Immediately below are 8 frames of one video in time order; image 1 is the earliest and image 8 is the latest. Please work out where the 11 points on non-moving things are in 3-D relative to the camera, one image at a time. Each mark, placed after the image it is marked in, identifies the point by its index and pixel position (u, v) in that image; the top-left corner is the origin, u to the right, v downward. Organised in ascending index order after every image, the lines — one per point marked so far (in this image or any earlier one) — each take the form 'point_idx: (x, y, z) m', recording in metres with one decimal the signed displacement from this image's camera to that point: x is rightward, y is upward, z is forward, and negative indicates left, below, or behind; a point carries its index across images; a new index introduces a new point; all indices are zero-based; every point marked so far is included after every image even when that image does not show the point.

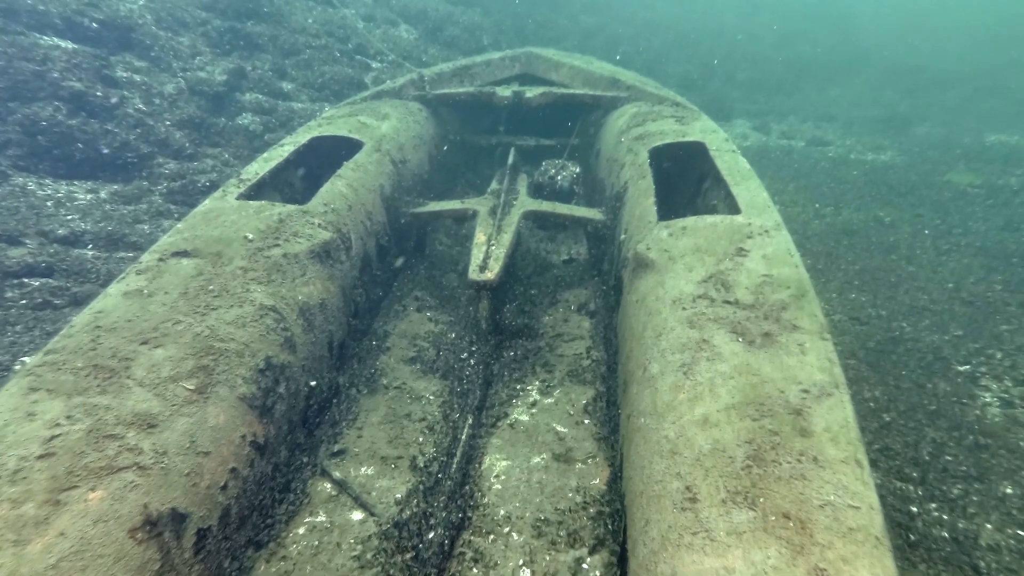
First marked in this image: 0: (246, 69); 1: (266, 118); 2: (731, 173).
0: (-3.9, +3.2, +7.1) m
1: (-3.3, +2.3, +6.6) m
2: (+2.0, +1.0, +4.4) m
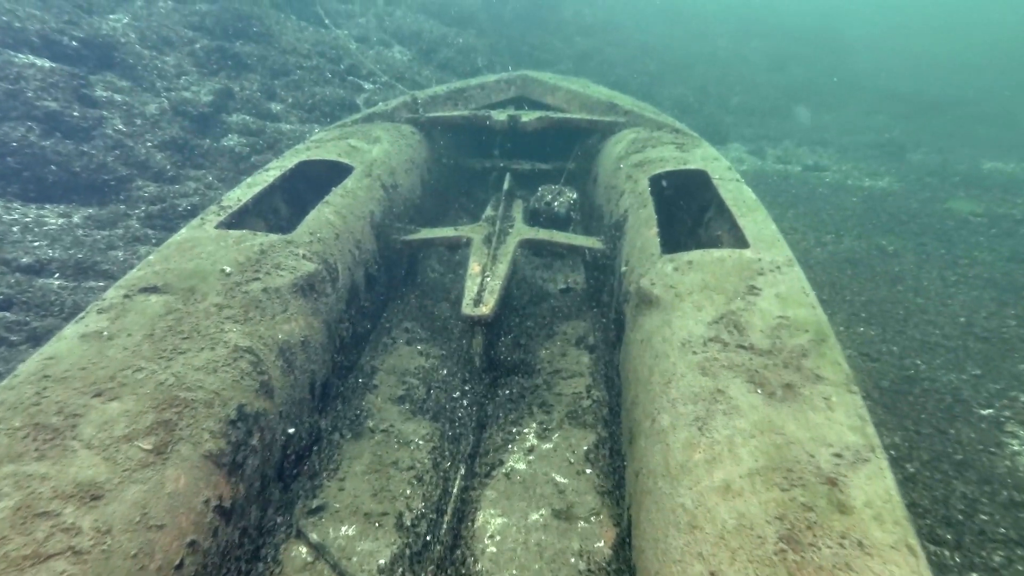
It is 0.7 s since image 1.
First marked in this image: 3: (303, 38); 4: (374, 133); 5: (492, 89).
0: (-3.9, +2.8, +7.0) m
1: (-3.4, +1.9, +6.4) m
2: (+2.0, +0.7, +4.3) m
3: (-3.7, +4.4, +8.8) m
4: (-1.7, +1.9, +6.2) m
5: (-0.3, +2.9, +7.3) m
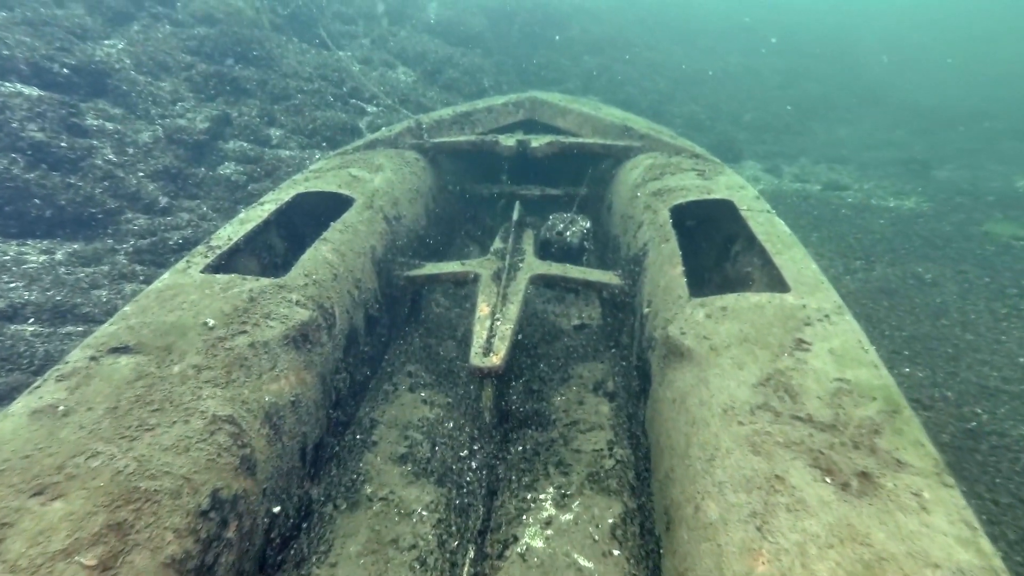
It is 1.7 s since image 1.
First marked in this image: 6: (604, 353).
0: (-3.8, +2.4, +6.7) m
1: (-3.2, +1.5, +6.2) m
2: (+2.0, +0.4, +3.9) m
3: (-3.6, +3.9, +8.6) m
4: (-1.6, +1.5, +5.9) m
5: (-0.2, +2.5, +7.0) m
6: (+0.9, -0.6, +4.6) m
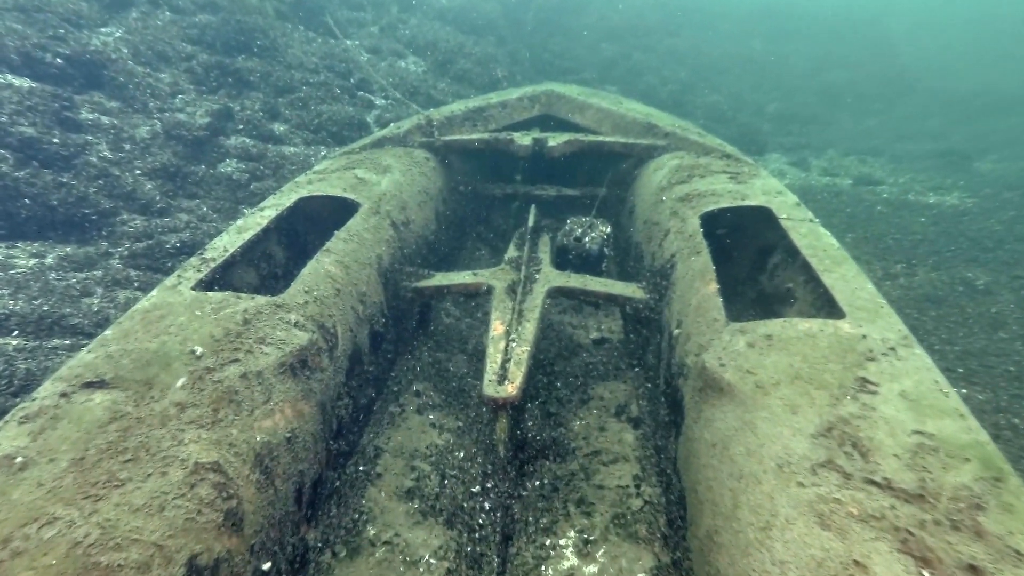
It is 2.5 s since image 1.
0: (-3.6, +2.3, +6.4) m
1: (-3.1, +1.5, +5.9) m
2: (+2.2, +0.2, +3.6) m
3: (-3.3, +3.9, +8.2) m
4: (-1.4, +1.4, +5.6) m
5: (0.0, +2.4, +6.6) m
6: (+1.0, -0.7, +4.3) m
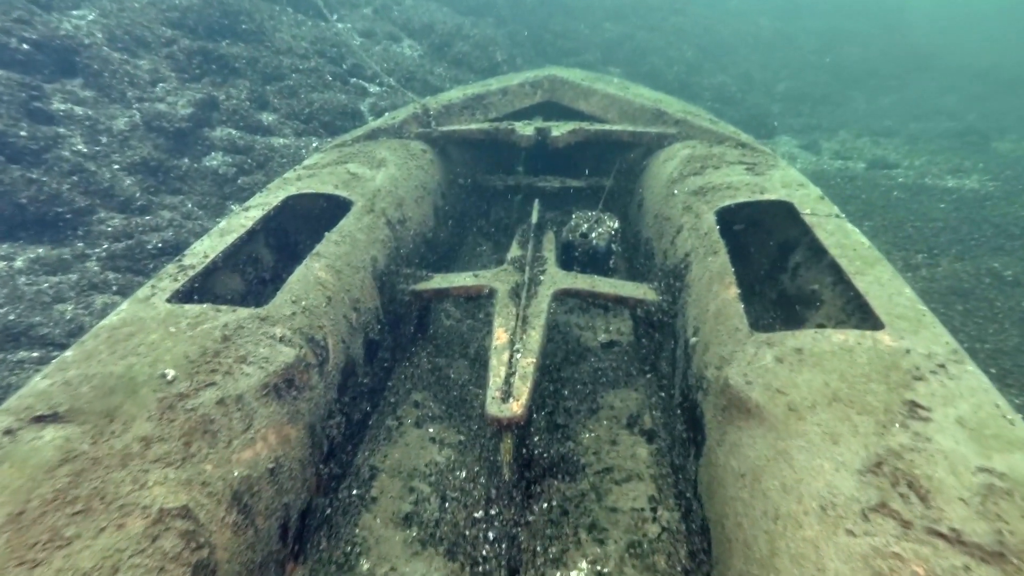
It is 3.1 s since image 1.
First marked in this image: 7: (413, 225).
0: (-3.6, +2.3, +6.1) m
1: (-3.0, +1.5, +5.6) m
2: (+2.2, +0.2, +3.3) m
3: (-3.3, +4.0, +7.9) m
4: (-1.4, +1.4, +5.2) m
5: (0.0, +2.5, +6.3) m
6: (+1.0, -0.7, +4.0) m
7: (-1.0, +0.6, +4.8) m
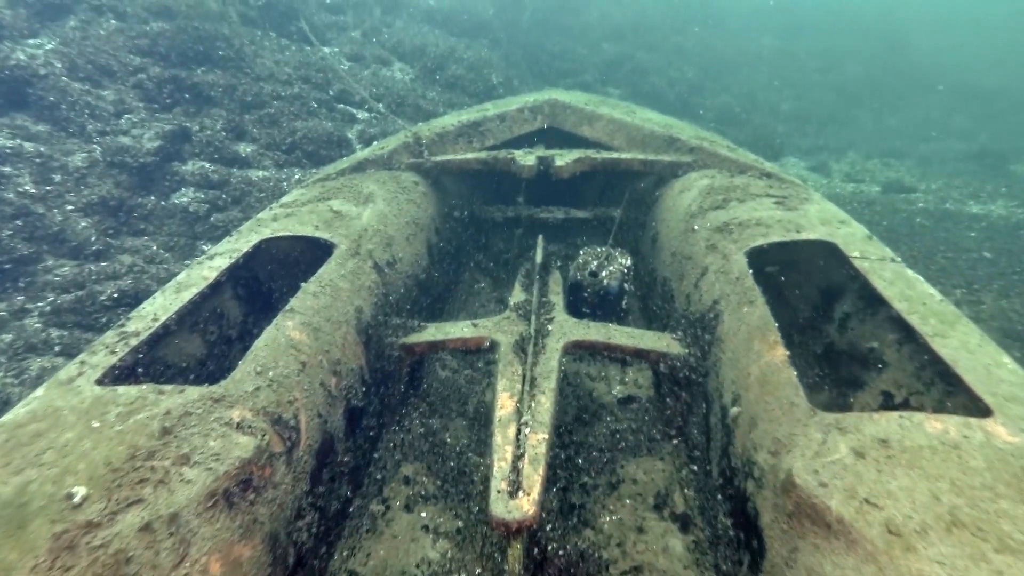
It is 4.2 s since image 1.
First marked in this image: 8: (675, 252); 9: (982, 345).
0: (-3.6, +1.8, +5.6) m
1: (-3.0, +1.0, +5.1) m
2: (+2.2, -0.1, +2.8) m
3: (-3.4, +3.4, +7.5) m
4: (-1.4, +1.0, +4.8) m
5: (0.0, +2.0, +5.9) m
6: (+1.1, -1.1, +3.5) m
7: (-0.9, +0.2, +4.3) m
8: (+1.4, +0.3, +4.3) m
9: (+2.3, -0.3, +2.5) m
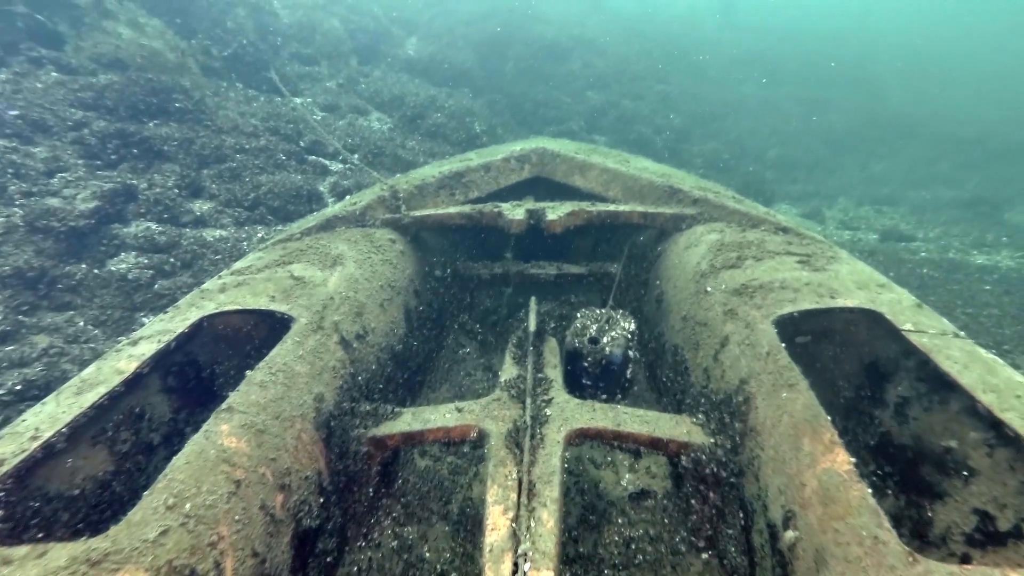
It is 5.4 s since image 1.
0: (-3.8, +1.1, +5.1) m
1: (-3.2, +0.3, +4.5) m
2: (+2.2, -0.5, +2.2) m
3: (-3.6, +2.5, +7.1) m
4: (-1.5, +0.3, +4.2) m
5: (-0.1, +1.3, +5.4) m
6: (+1.0, -1.6, +2.8) m
7: (-1.0, -0.4, +3.7) m
8: (+1.3, -0.2, +3.8) m
9: (+2.3, -0.6, +1.9) m
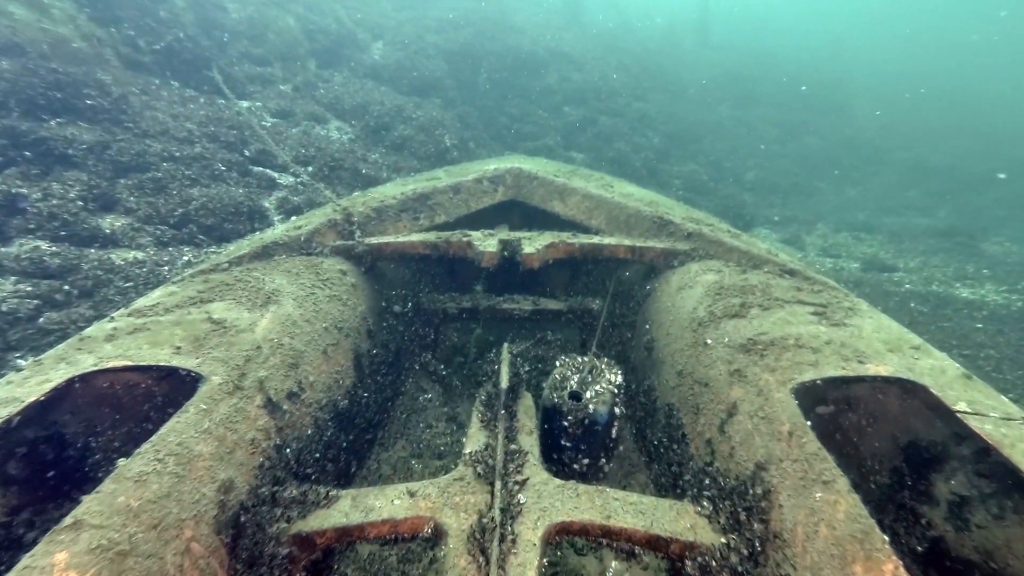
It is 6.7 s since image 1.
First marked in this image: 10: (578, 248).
0: (-4.0, +0.8, +4.2) m
1: (-3.4, 0.0, +3.6) m
2: (+2.1, -0.8, +1.7) m
3: (-3.9, +2.2, +6.3) m
4: (-1.7, 0.0, +3.5) m
5: (-0.4, +0.9, +4.8) m
6: (+0.8, -1.9, +2.2) m
7: (-1.2, -0.7, +3.0) m
8: (+1.1, -0.6, +3.2) m
9: (+2.2, -1.0, +1.4) m
10: (+0.6, +0.3, +4.0) m
